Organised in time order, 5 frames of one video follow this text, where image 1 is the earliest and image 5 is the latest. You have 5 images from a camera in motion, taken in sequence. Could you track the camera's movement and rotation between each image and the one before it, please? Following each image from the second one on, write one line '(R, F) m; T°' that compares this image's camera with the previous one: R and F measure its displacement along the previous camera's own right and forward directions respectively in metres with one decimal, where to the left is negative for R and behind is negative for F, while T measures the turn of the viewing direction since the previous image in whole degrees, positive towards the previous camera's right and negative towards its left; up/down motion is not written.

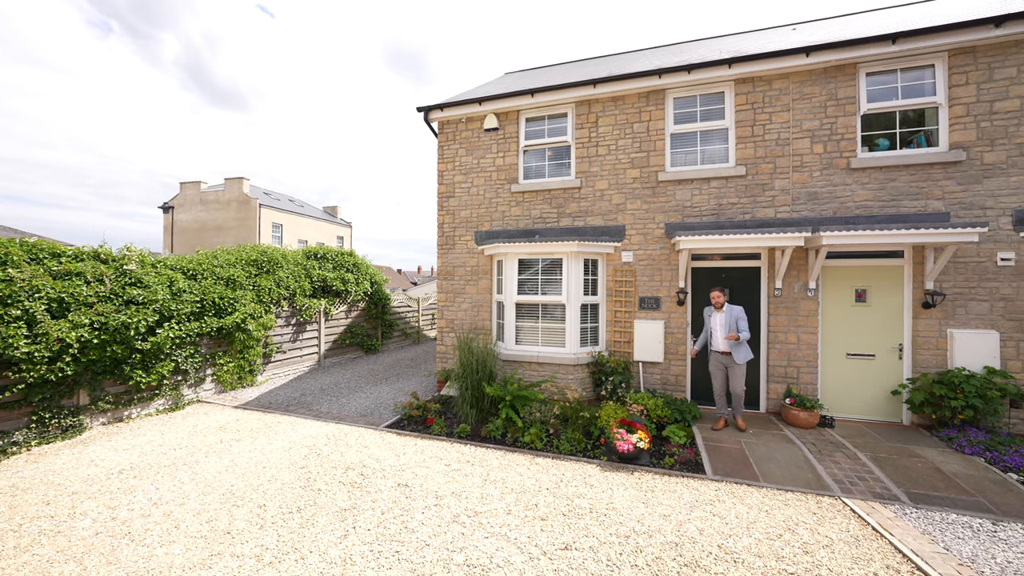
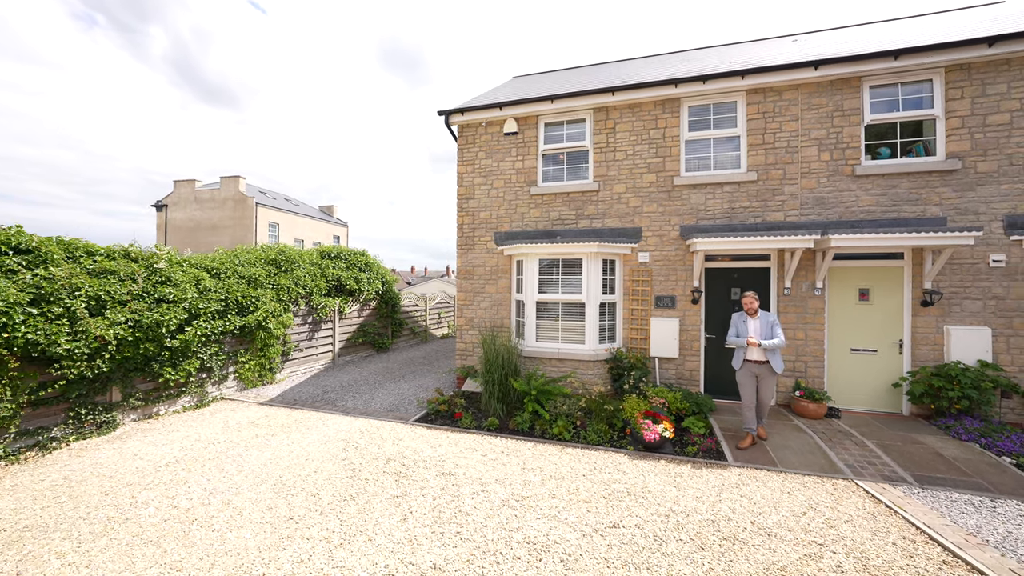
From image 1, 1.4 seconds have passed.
(-0.5, -0.2) m; +1°
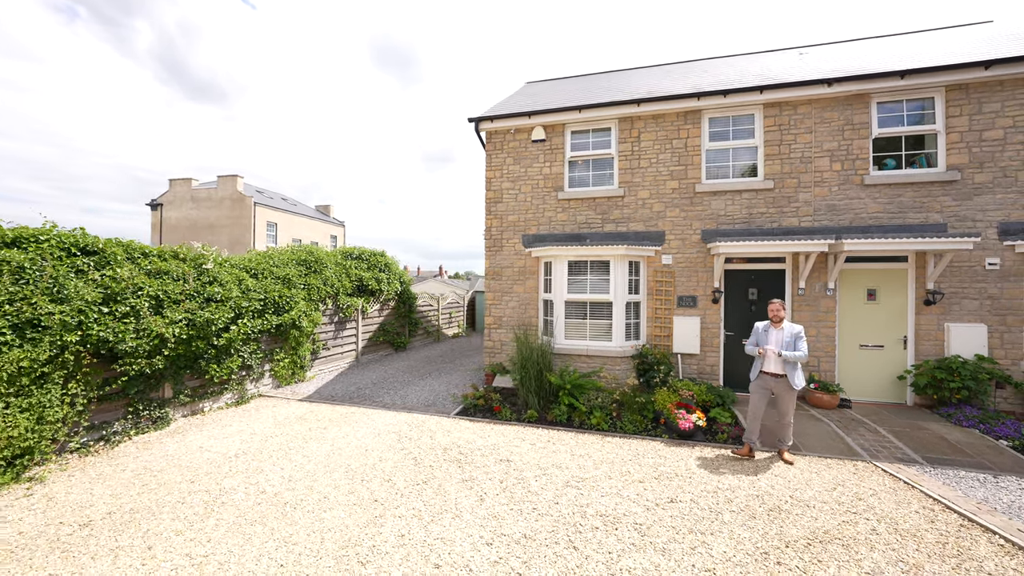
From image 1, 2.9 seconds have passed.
(-0.7, -0.3) m; +2°
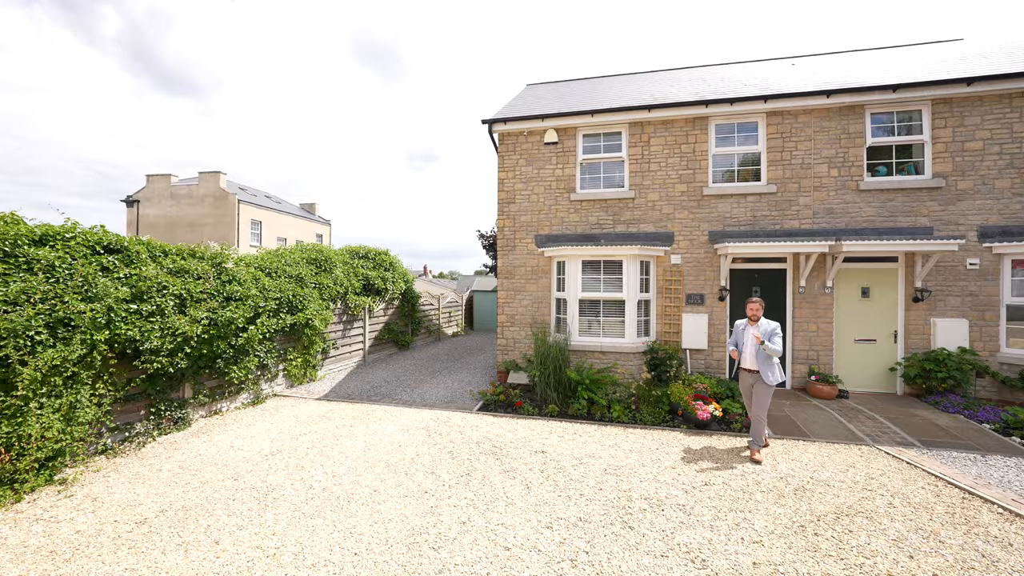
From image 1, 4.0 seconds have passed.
(-0.6, -0.1) m; +3°
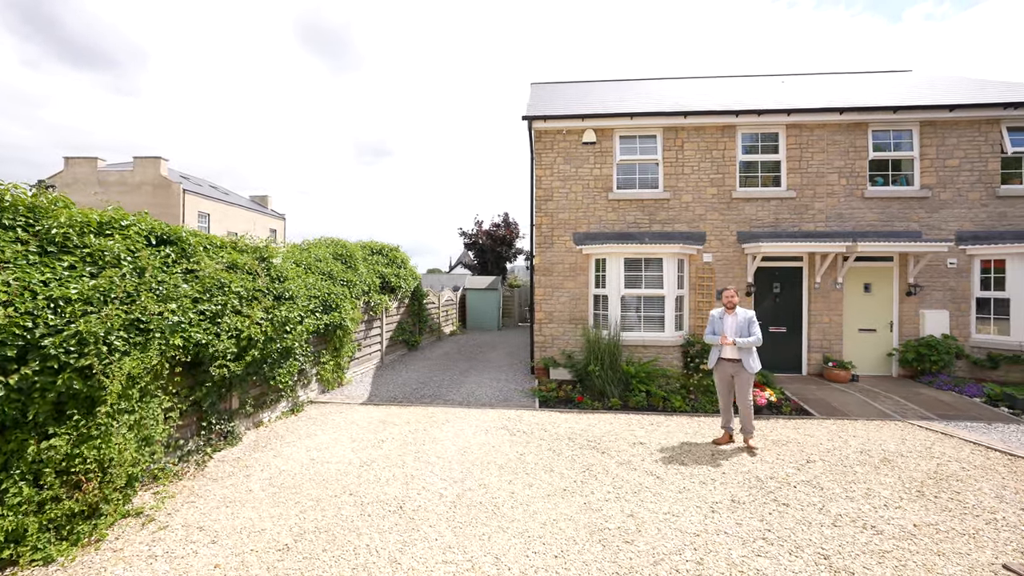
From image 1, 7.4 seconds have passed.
(-1.8, +0.1) m; +8°
